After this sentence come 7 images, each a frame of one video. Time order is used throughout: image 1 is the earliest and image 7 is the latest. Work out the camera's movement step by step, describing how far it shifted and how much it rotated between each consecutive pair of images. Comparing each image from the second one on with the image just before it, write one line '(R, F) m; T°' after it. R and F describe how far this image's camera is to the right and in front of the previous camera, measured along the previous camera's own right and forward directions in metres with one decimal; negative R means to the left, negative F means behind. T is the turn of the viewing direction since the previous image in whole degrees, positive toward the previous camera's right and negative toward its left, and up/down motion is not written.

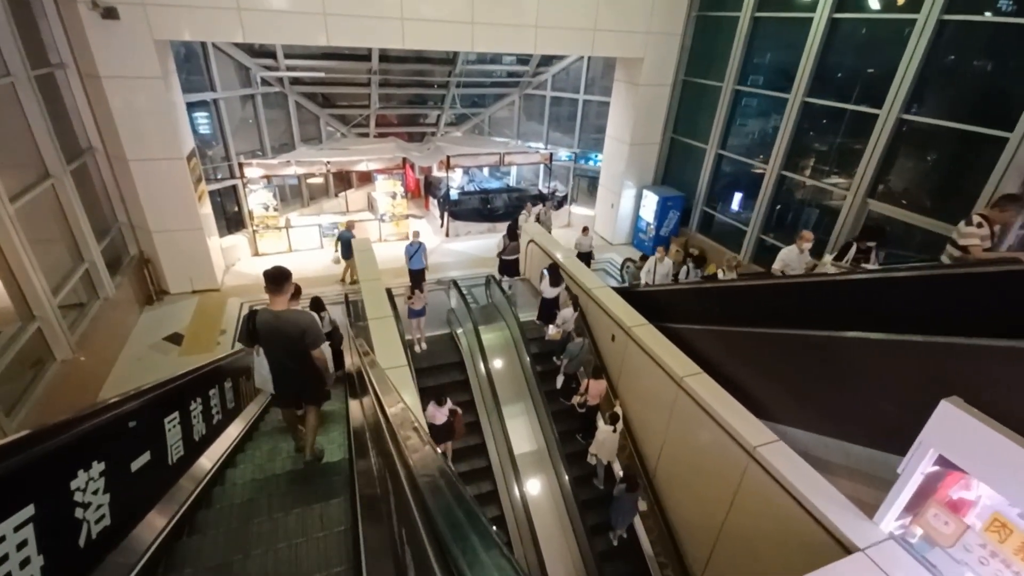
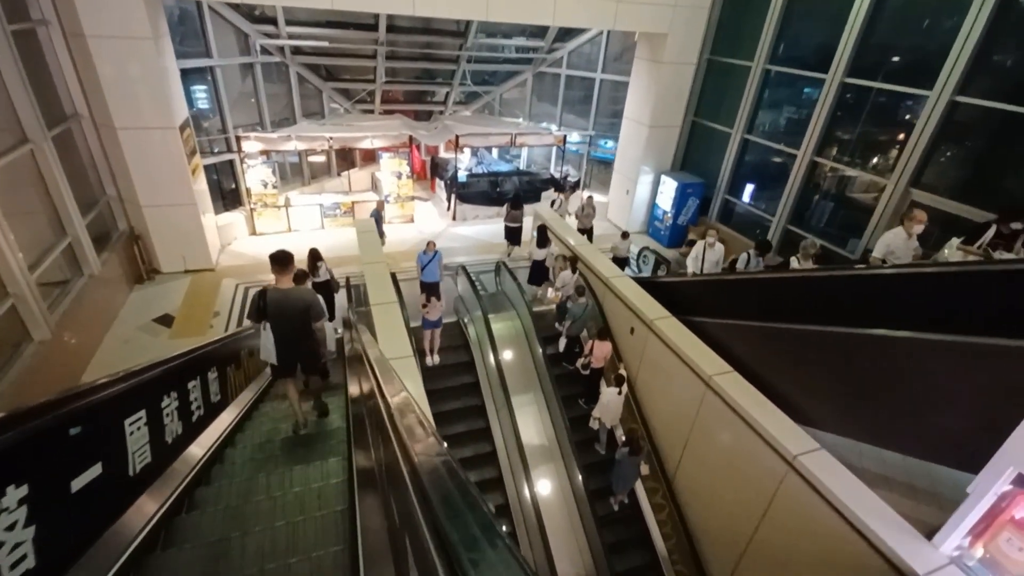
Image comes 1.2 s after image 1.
(-0.2, +0.5) m; 0°
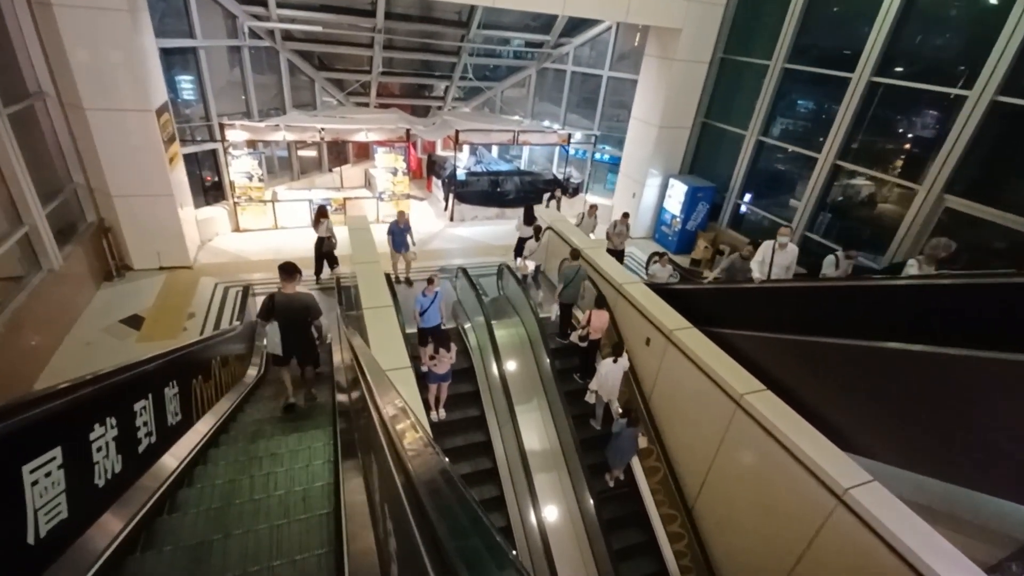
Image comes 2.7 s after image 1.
(-0.2, +0.6) m; +1°
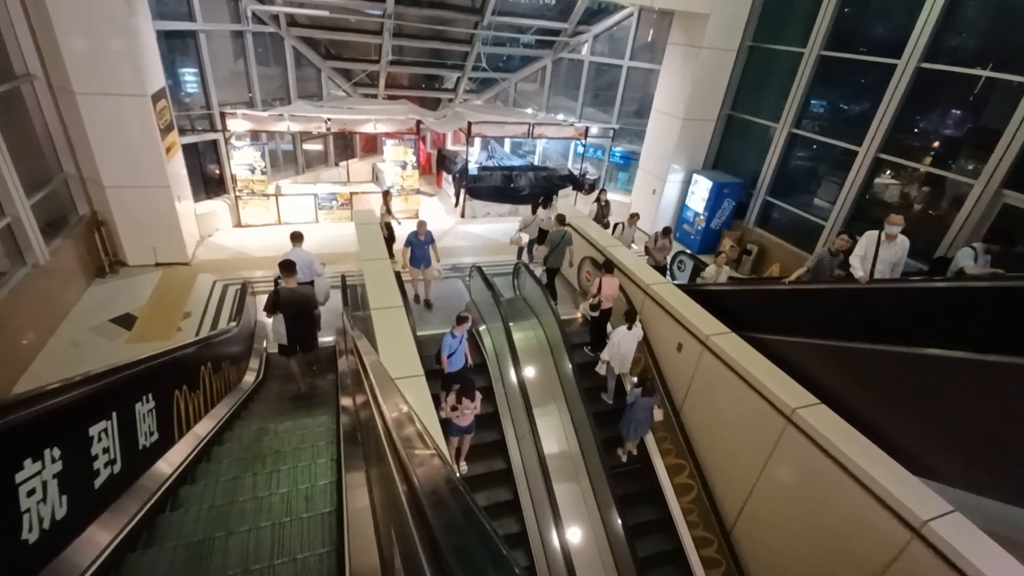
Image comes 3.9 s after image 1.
(-0.2, +0.5) m; -1°
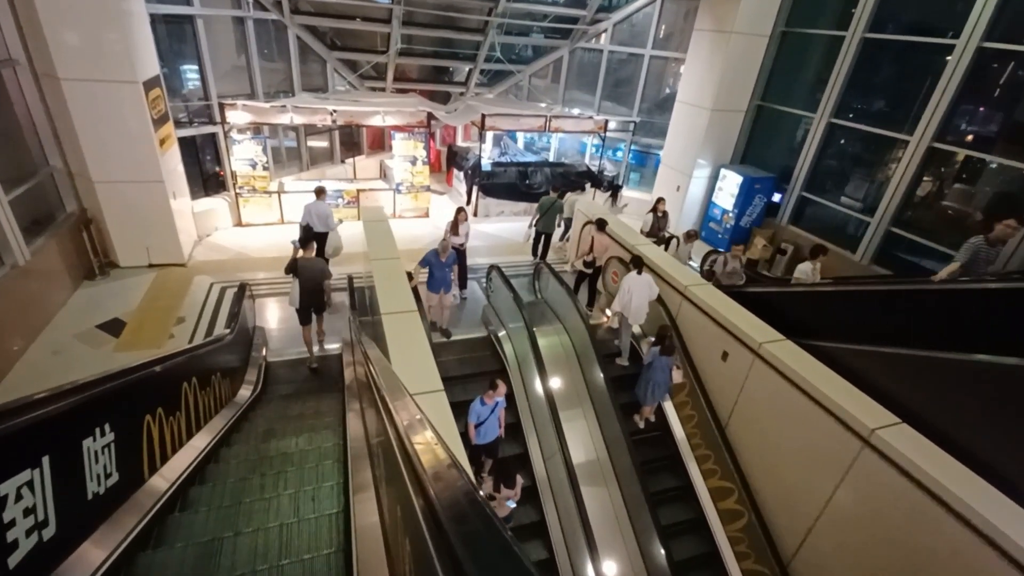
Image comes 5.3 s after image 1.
(-0.2, +0.5) m; -1°
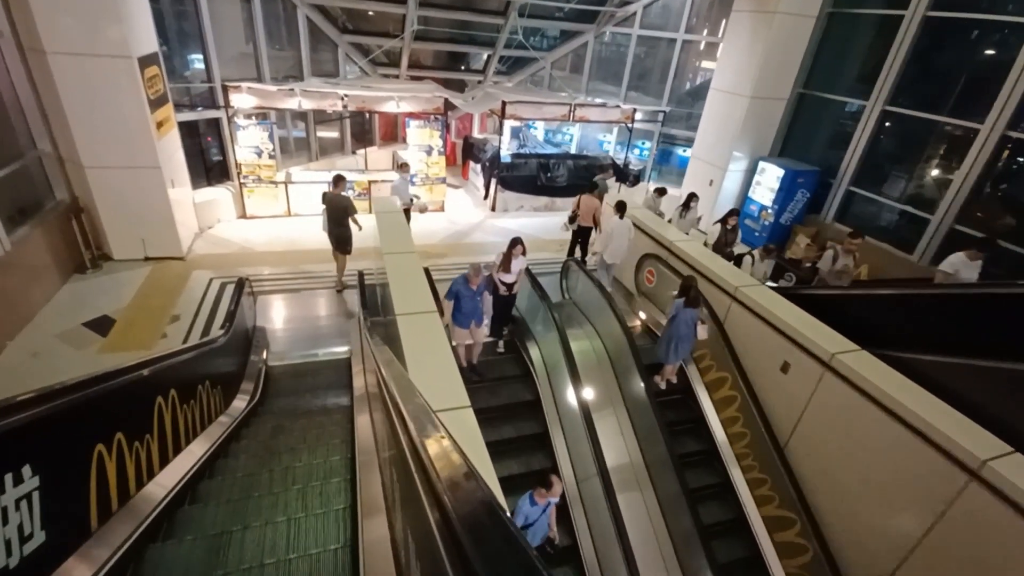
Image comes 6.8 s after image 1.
(-0.2, +0.6) m; -1°
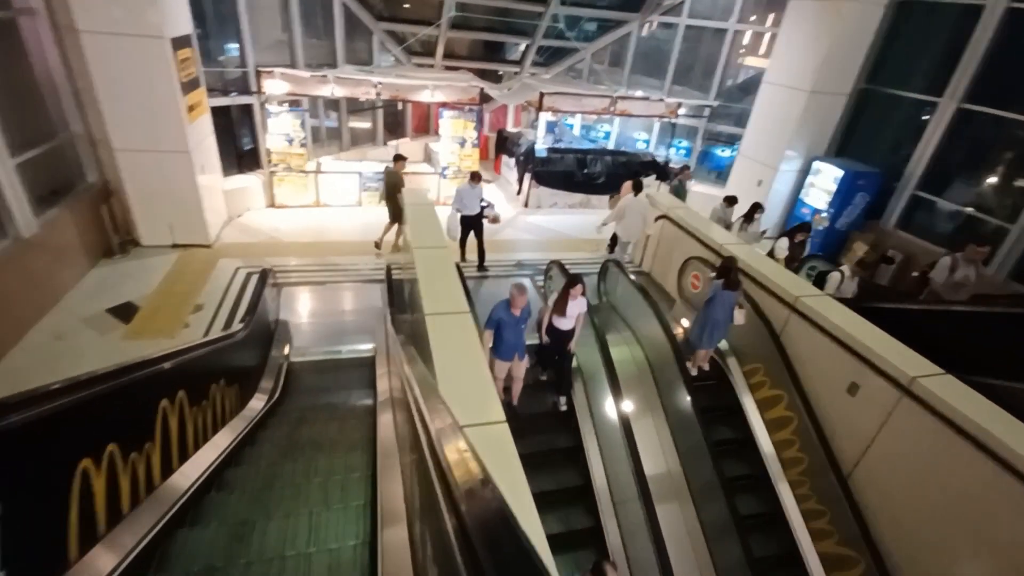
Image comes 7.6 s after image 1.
(-0.1, +0.3) m; -3°
